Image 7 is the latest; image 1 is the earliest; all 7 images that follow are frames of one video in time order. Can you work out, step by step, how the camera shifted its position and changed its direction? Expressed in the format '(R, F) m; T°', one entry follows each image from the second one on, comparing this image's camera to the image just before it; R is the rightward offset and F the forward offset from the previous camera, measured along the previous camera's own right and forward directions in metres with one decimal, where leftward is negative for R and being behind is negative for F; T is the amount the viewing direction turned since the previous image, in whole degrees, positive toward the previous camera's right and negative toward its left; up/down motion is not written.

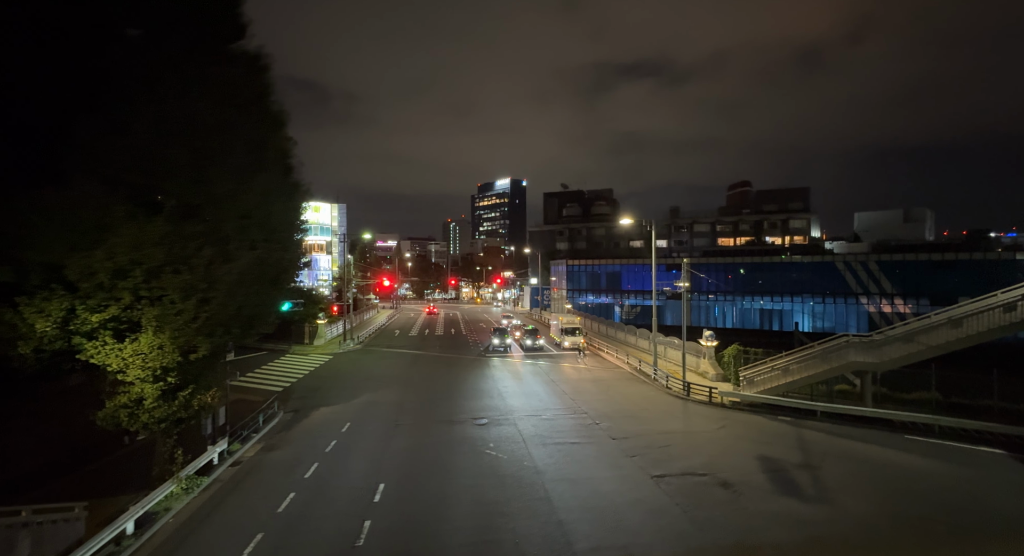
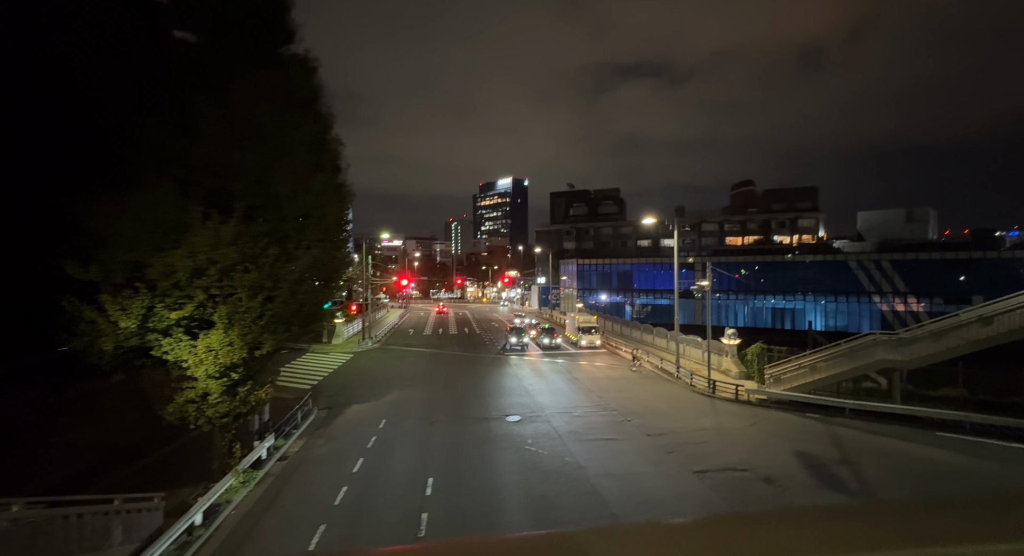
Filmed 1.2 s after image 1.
(-1.0, -0.3) m; 0°
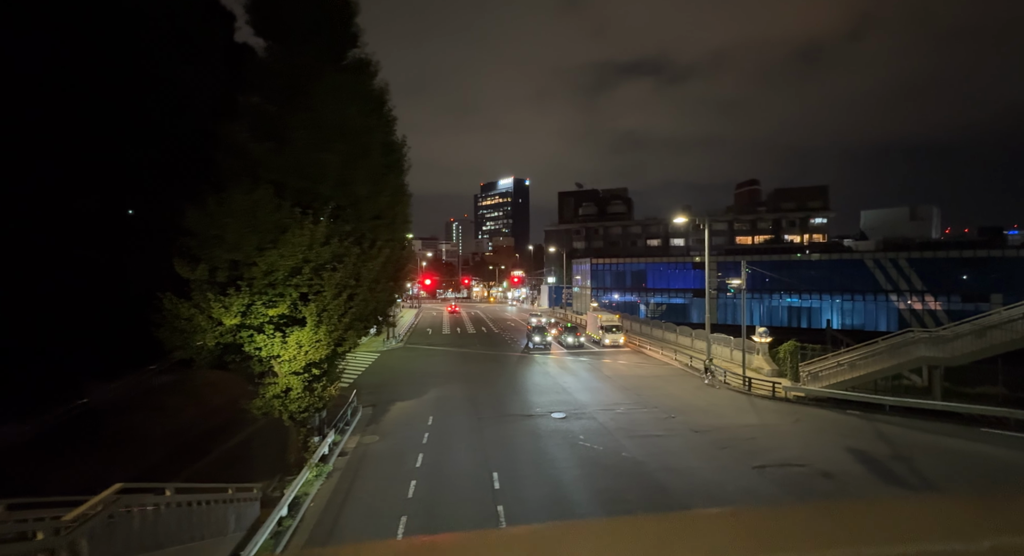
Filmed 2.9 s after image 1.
(-1.5, -0.2) m; 0°
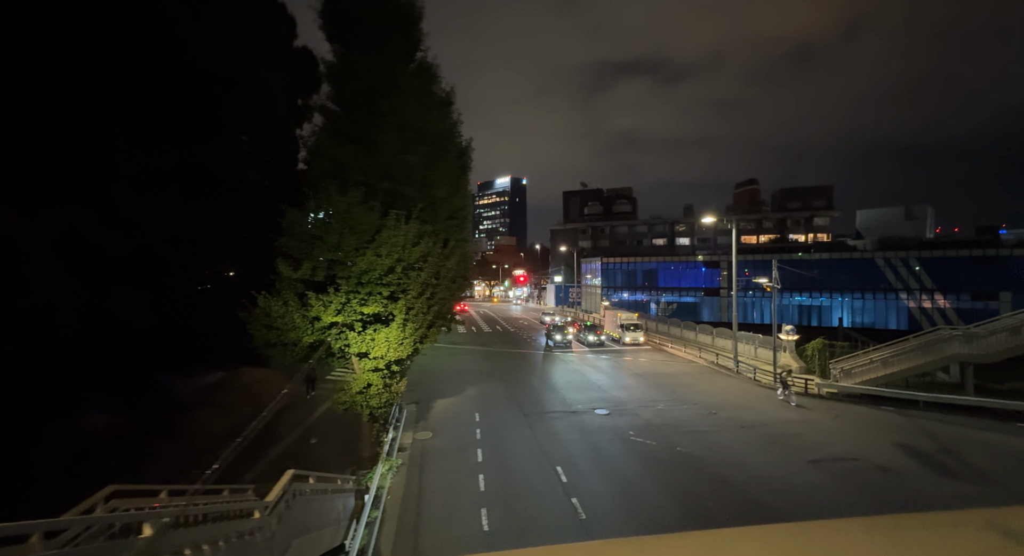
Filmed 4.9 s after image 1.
(-1.6, -0.3) m; 0°
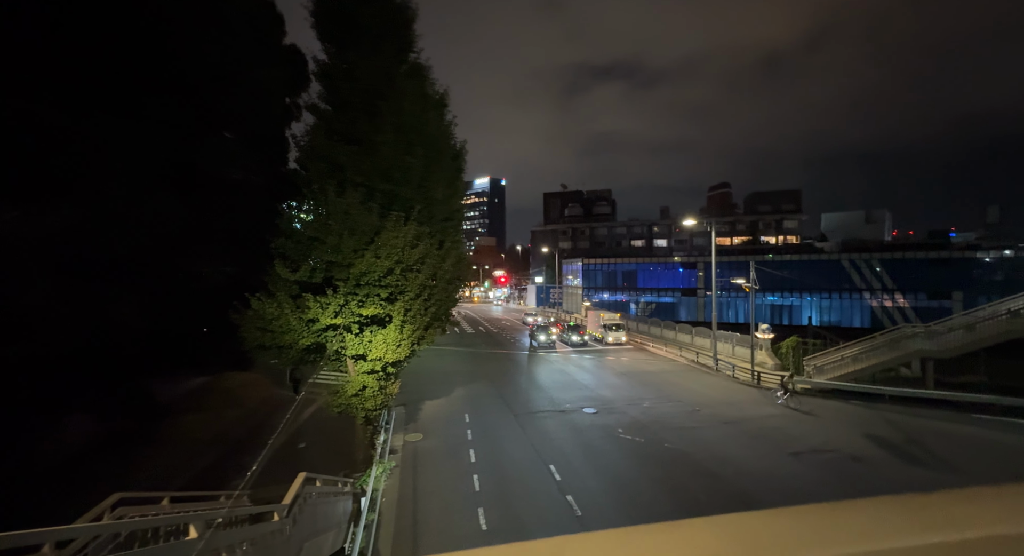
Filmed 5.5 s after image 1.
(-0.3, -0.1) m; +2°
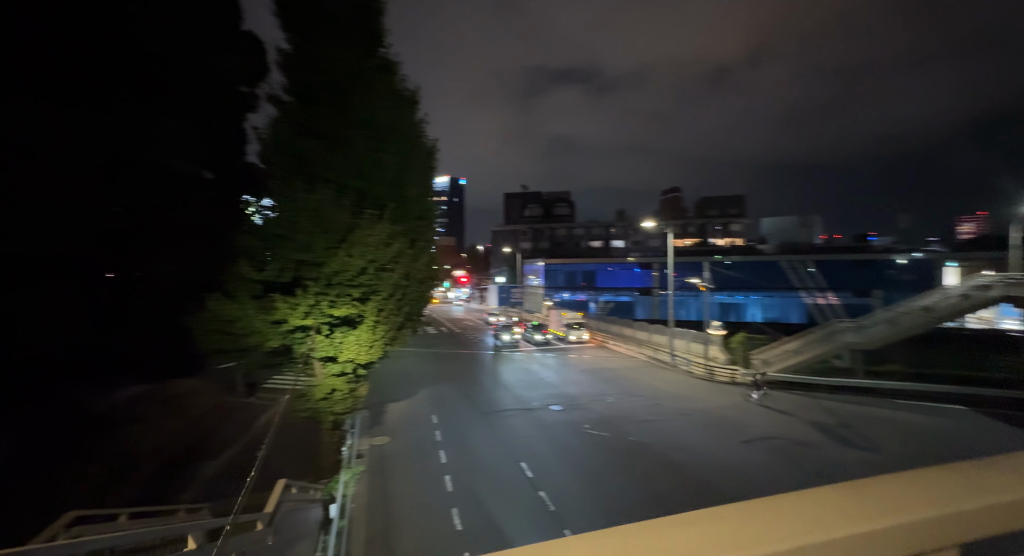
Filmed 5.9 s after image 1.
(-0.2, -0.1) m; +5°
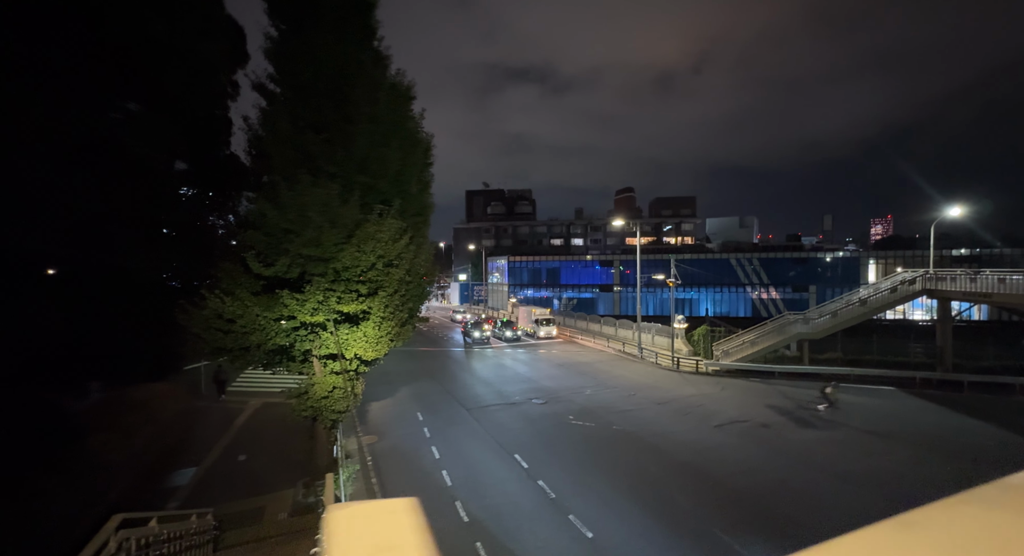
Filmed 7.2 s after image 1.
(-0.9, -0.2) m; +5°
